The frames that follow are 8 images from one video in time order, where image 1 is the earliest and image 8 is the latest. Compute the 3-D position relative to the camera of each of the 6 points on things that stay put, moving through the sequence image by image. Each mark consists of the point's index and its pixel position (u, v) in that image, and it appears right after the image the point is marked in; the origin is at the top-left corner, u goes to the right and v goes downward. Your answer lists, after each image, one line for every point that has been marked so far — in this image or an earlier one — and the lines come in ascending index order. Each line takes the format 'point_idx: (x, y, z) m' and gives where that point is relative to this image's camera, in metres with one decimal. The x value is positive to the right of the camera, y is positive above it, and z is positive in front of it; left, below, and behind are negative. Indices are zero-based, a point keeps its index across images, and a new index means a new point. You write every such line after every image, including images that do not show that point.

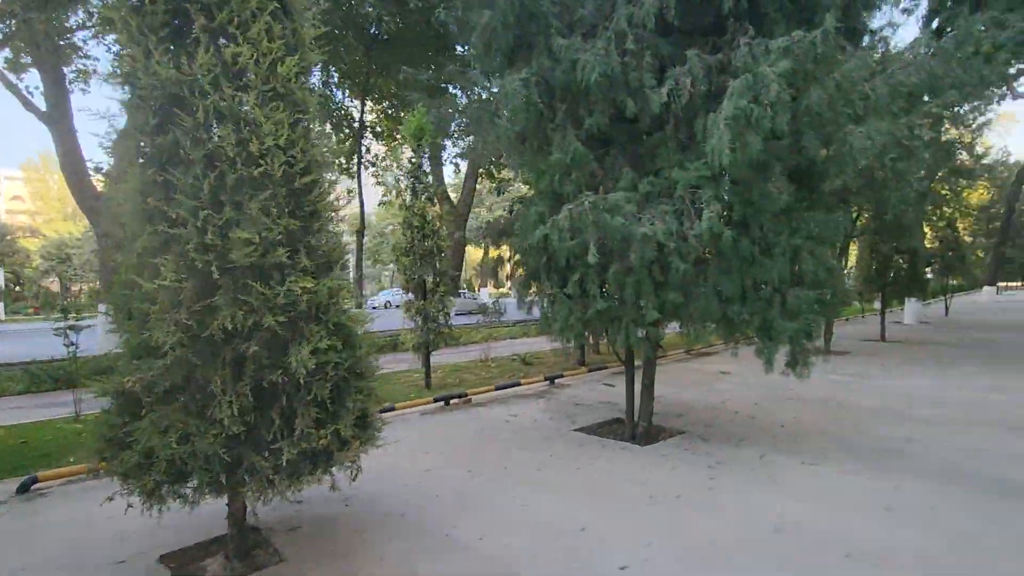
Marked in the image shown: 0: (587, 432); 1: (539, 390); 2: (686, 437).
0: (+0.6, -1.2, +4.3) m
1: (+0.3, -1.1, +5.9) m
2: (+1.3, -1.1, +4.0) m
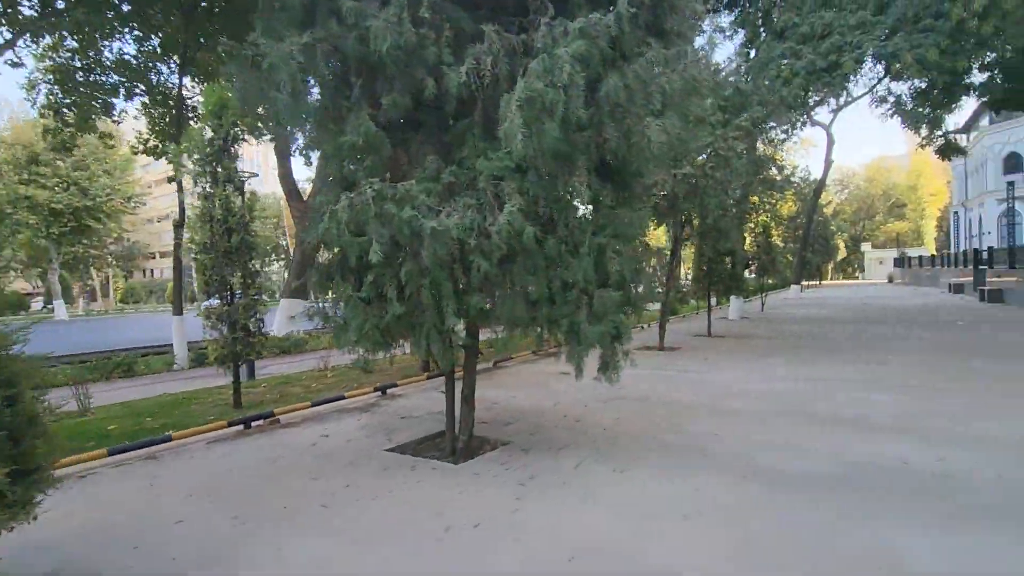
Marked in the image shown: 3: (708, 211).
0: (-0.8, -1.2, +3.8) m
1: (-1.5, -1.2, +5.3) m
2: (0.0, -1.2, +3.8) m
3: (+3.1, +1.2, +8.3) m
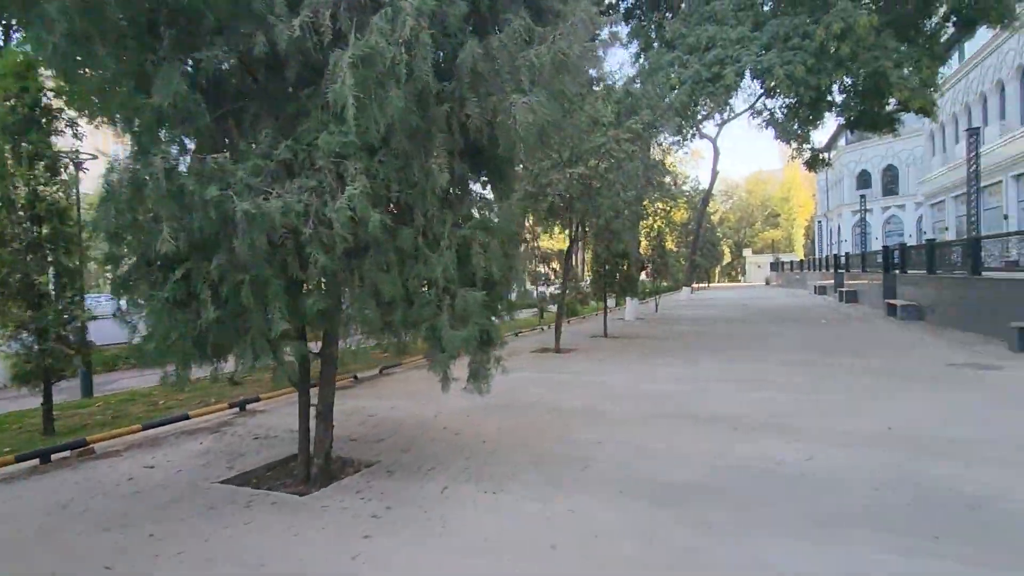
0: (-1.7, -1.2, +3.2) m
1: (-2.6, -1.2, +4.6) m
2: (-0.9, -1.2, +3.3) m
3: (+1.4, +1.2, +8.3) m
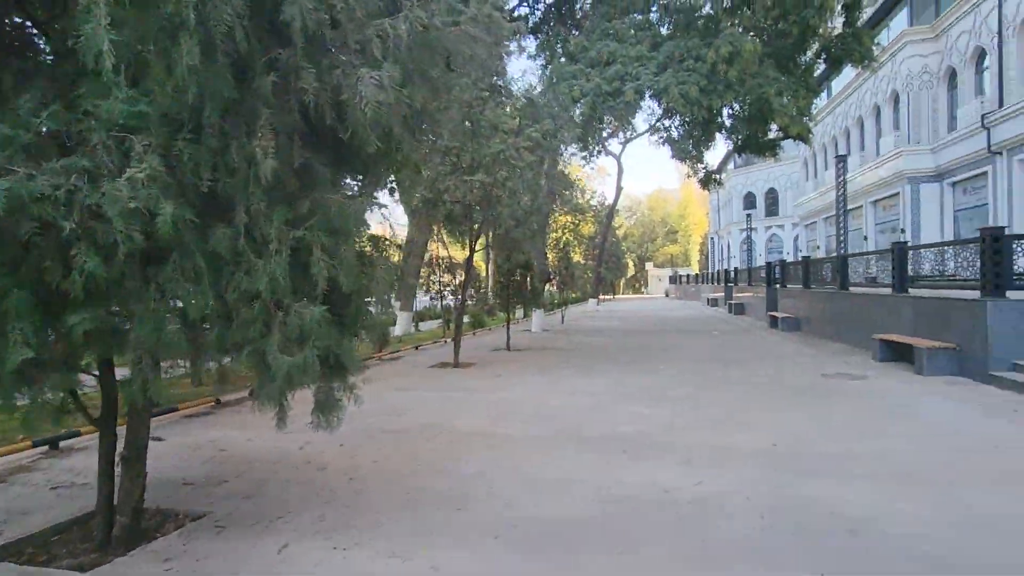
0: (-2.4, -1.2, +2.5) m
1: (-3.5, -1.2, +3.7) m
2: (-1.6, -1.2, +2.7) m
3: (-0.2, +1.0, +8.1) m
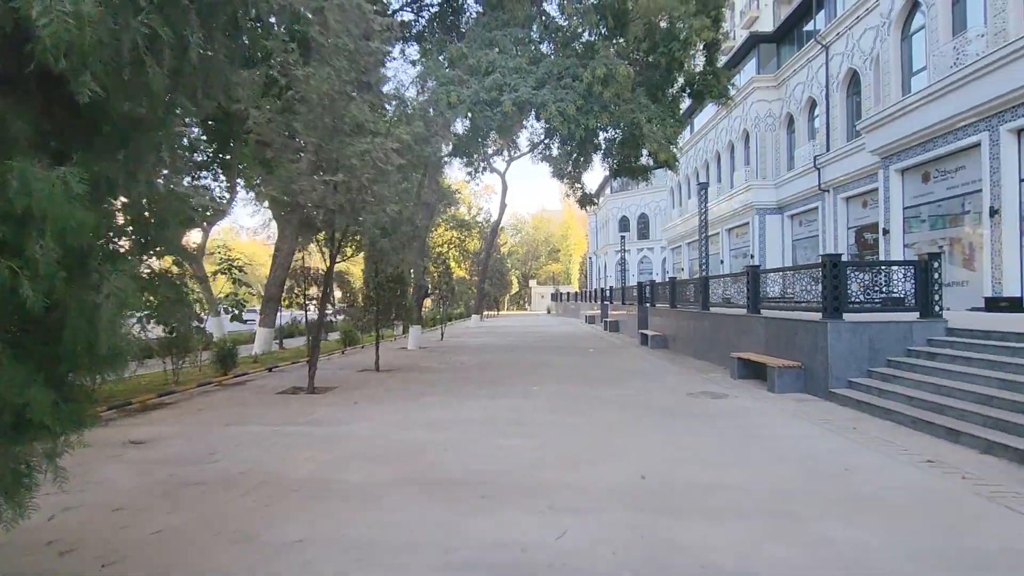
0: (-3.0, -1.3, +1.3) m
1: (-4.4, -1.3, +2.2) m
2: (-2.3, -1.3, +1.6) m
3: (-2.0, +0.8, +7.3) m
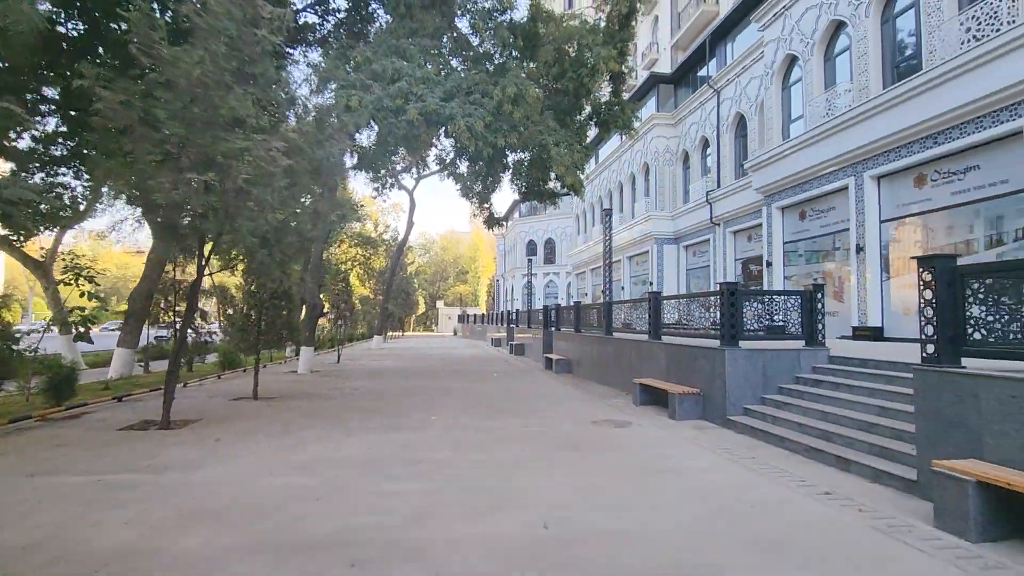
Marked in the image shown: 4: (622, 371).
0: (-3.2, -1.2, +0.3) m
1: (-4.7, -1.2, +0.9) m
2: (-2.6, -1.2, +0.7) m
3: (-3.3, +0.6, +6.4) m
4: (+2.1, -1.6, +10.0) m
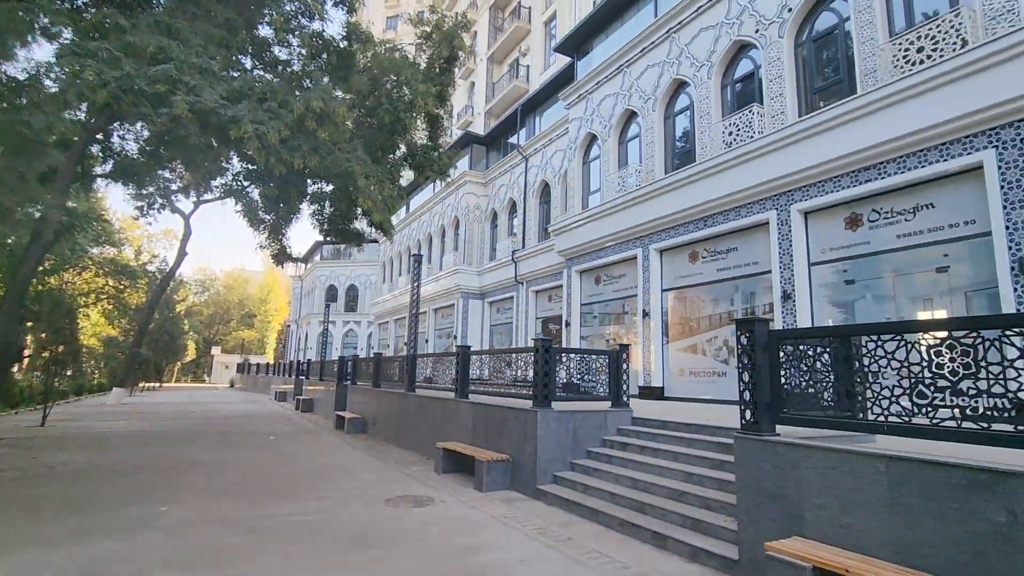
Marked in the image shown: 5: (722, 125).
0: (-2.9, -0.9, -1.9) m
1: (-4.6, -0.8, -1.9) m
2: (-2.5, -1.0, -1.3) m
3: (-5.1, +0.4, +4.0) m
4: (-1.5, -2.5, +9.0) m
5: (+4.2, +3.2, +10.5) m
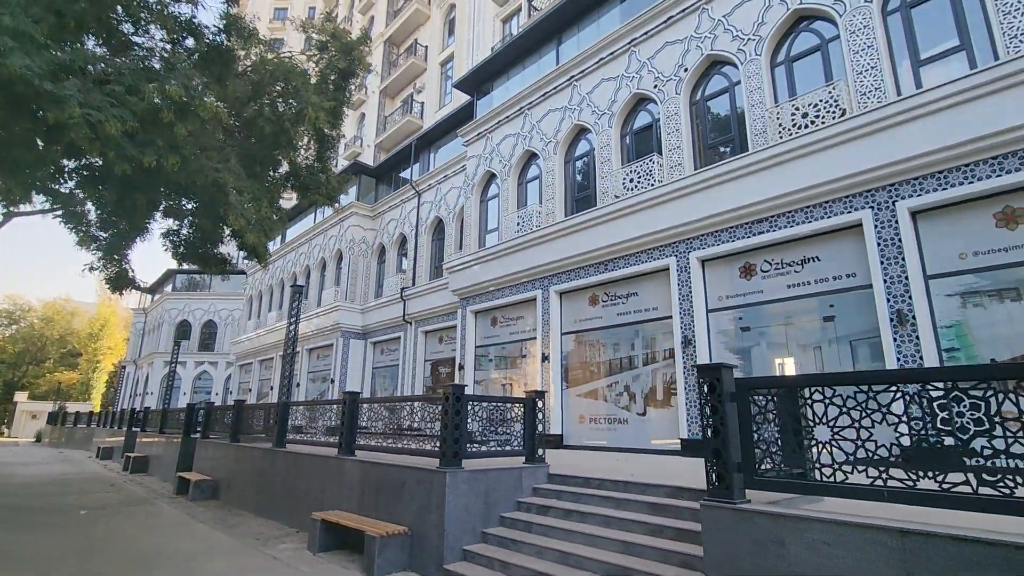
0: (-2.0, -0.5, -3.3) m
1: (-3.6, -0.4, -3.6) m
2: (-1.7, -0.7, -2.6) m
3: (-5.4, +0.4, +2.0) m
4: (-3.1, -3.0, +7.5) m
5: (+2.3, +2.4, +10.7) m
